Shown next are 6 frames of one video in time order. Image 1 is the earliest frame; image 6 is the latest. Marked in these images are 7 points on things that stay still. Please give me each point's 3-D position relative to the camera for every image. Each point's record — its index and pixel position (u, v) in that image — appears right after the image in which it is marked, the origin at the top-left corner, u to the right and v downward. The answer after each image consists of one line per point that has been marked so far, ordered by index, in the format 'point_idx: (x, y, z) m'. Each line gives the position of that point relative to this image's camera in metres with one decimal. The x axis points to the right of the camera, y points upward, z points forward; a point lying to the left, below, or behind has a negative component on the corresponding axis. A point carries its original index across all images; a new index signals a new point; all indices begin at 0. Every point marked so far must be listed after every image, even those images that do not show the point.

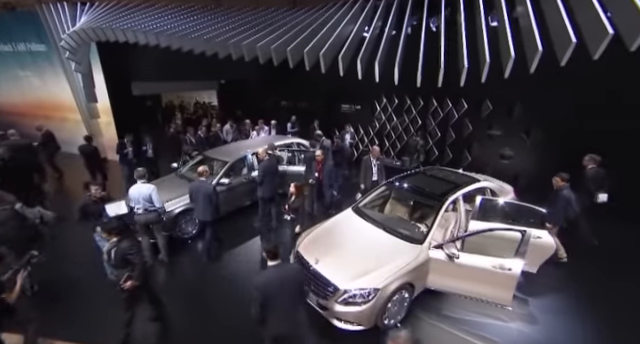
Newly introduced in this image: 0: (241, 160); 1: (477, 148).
0: (-1.7, +0.3, +6.4) m
1: (+4.3, +0.7, +8.1) m
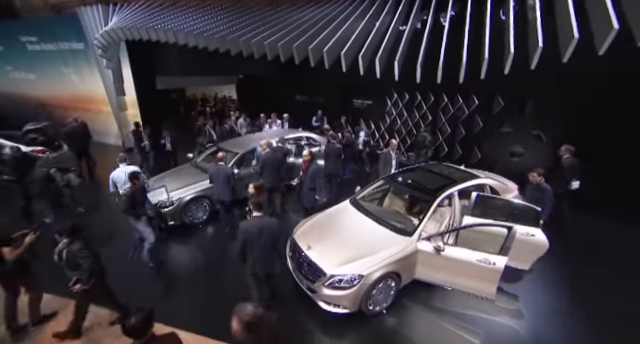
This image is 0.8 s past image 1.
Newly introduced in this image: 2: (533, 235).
0: (-1.6, +0.5, +6.7) m
1: (+4.6, +0.7, +8.0) m
2: (+2.9, -0.9, +4.0) m
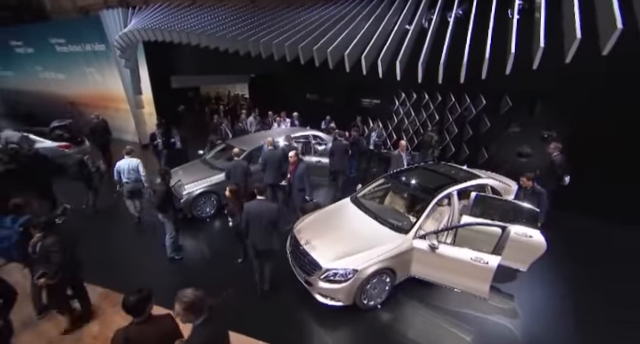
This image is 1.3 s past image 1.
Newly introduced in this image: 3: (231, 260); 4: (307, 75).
0: (-1.5, +0.5, +6.9) m
1: (+4.8, +0.7, +7.9) m
2: (+2.9, -0.9, +4.0) m
3: (-1.6, -1.5, +5.1) m
4: (-0.5, +4.0, +12.1) m
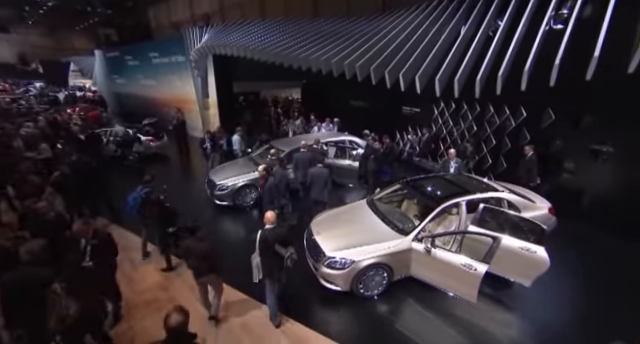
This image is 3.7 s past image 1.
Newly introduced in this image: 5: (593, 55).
0: (-0.6, +0.6, +7.8) m
1: (+5.7, +0.3, +7.5) m
2: (+3.0, -1.1, +4.0) m
3: (-1.2, -1.5, +6.0) m
4: (+1.5, +3.9, +12.6) m
5: (+3.6, +1.5, +3.8) m
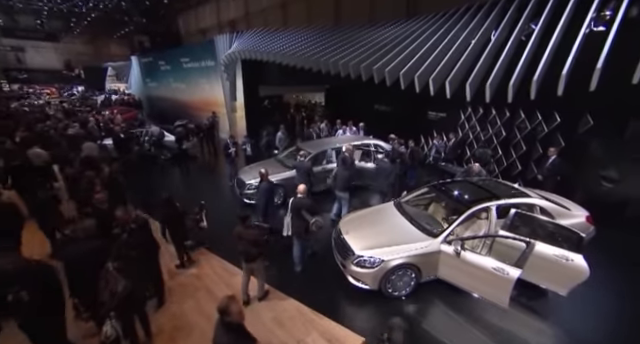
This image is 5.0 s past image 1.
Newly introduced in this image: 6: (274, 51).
0: (0.0, +0.5, +7.9) m
1: (+6.3, +0.1, +7.3) m
2: (+3.4, -1.2, +4.0) m
3: (-0.7, -1.5, +6.2) m
4: (+2.6, +3.7, +12.7) m
5: (+4.0, +1.4, +3.7) m
6: (-1.5, +3.8, +9.1) m
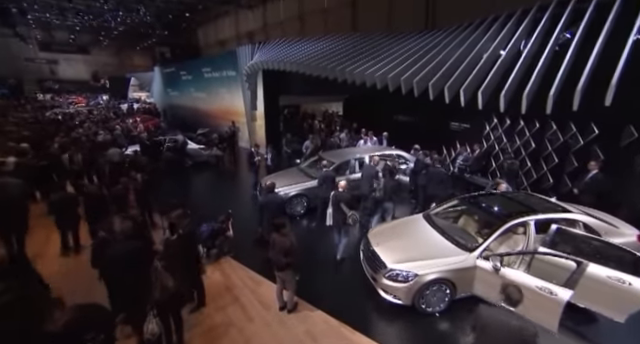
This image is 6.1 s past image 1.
0: (+0.7, +0.3, +7.9) m
1: (+6.9, -0.2, +7.0) m
2: (+3.8, -1.4, +3.7) m
3: (-0.1, -1.7, +6.1) m
4: (+3.4, +3.3, +12.7) m
5: (+4.5, +1.2, +3.6) m
6: (-0.8, +3.5, +9.2) m
